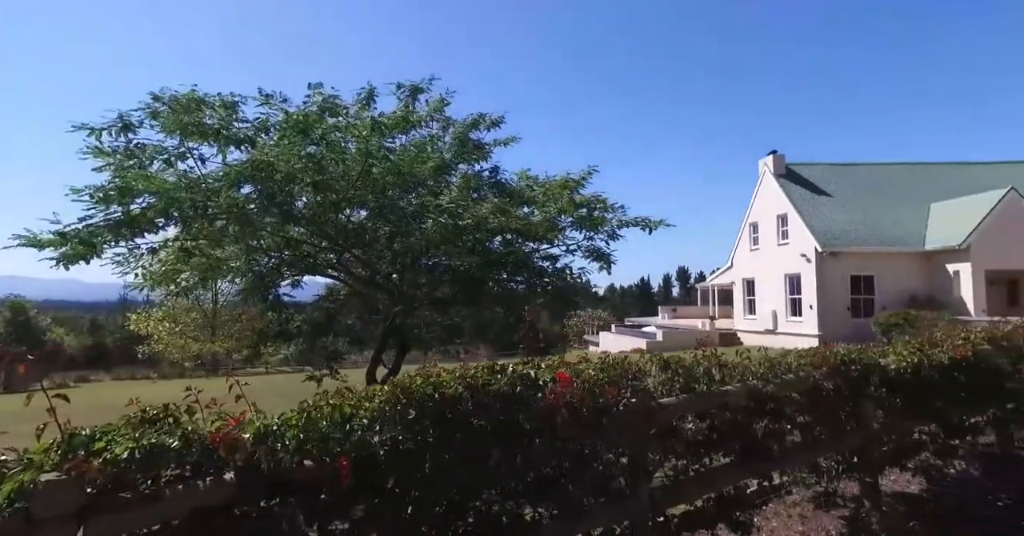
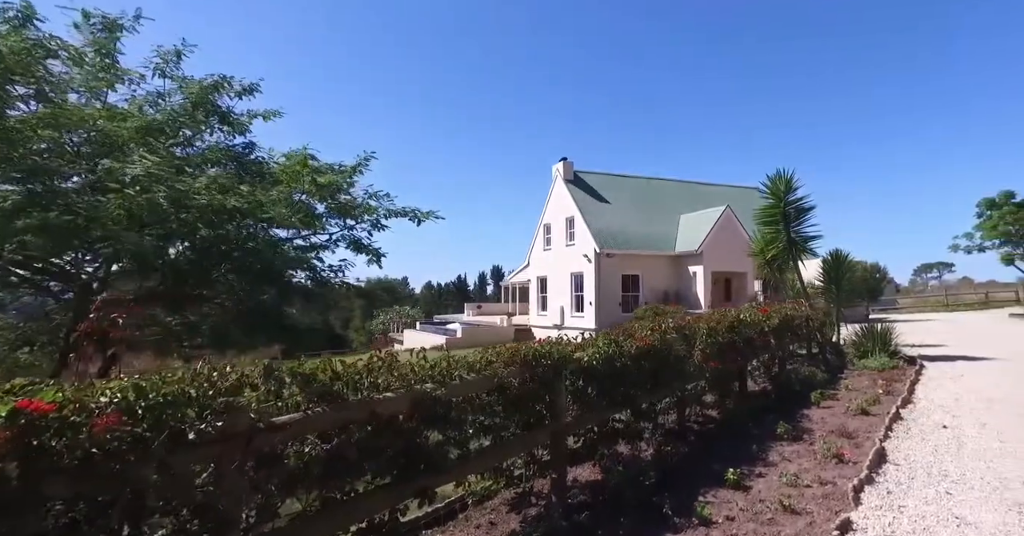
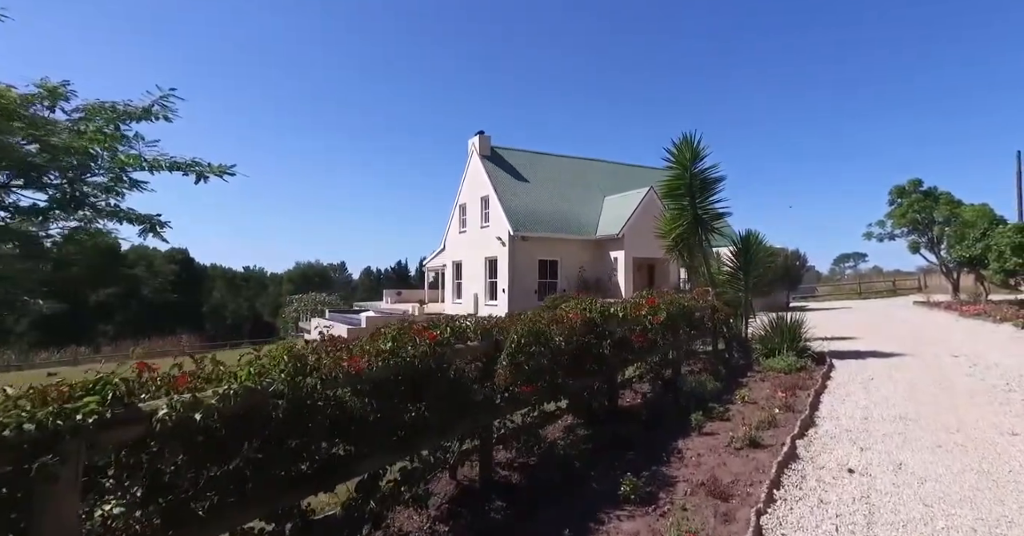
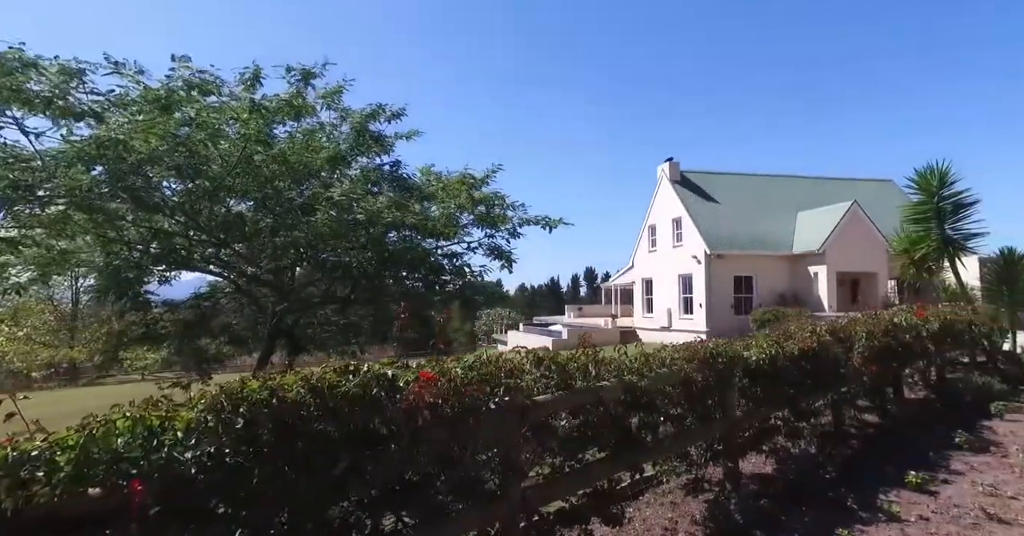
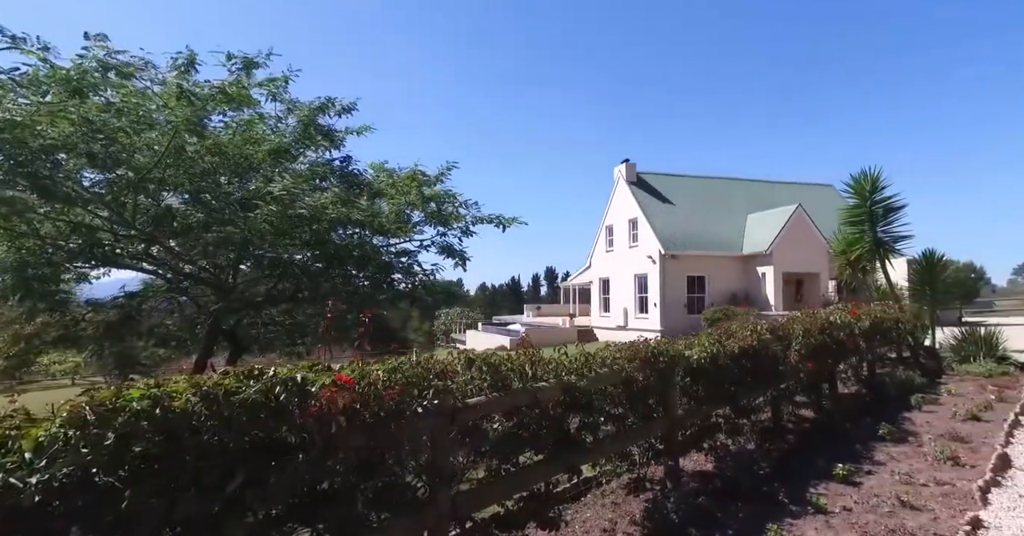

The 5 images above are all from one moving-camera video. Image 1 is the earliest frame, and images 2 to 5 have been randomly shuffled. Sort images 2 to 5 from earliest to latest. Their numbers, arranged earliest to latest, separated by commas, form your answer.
4, 5, 2, 3
